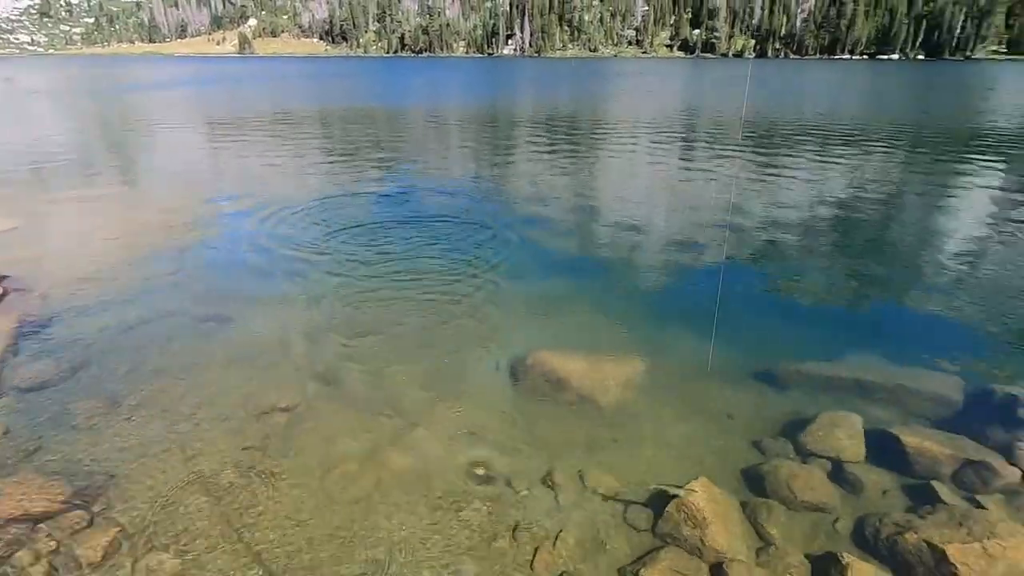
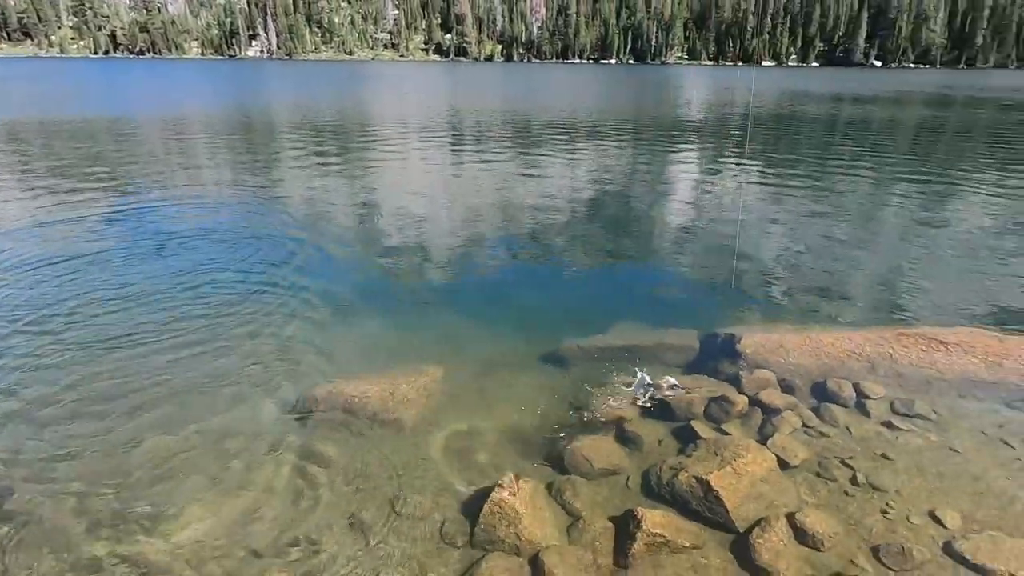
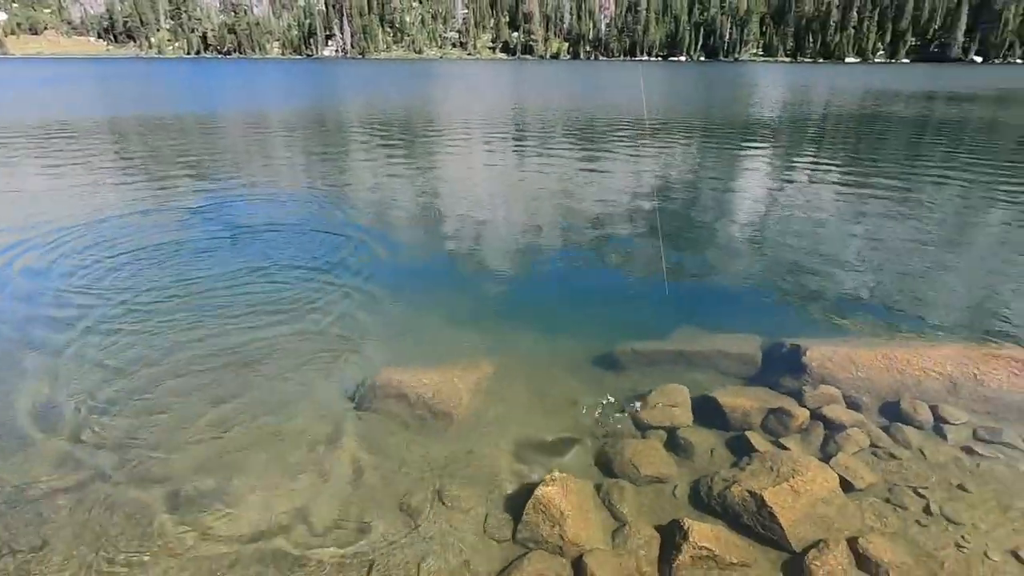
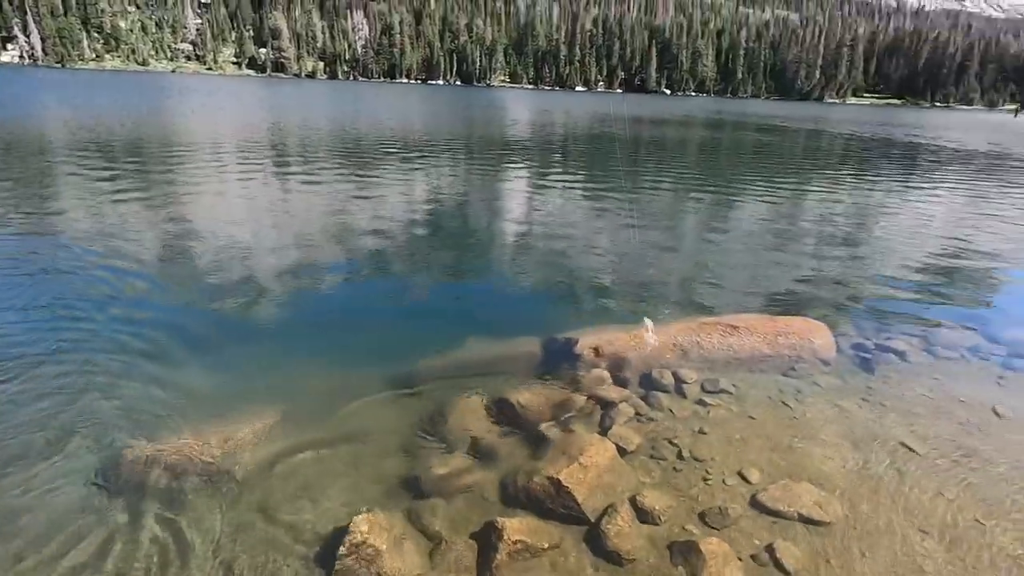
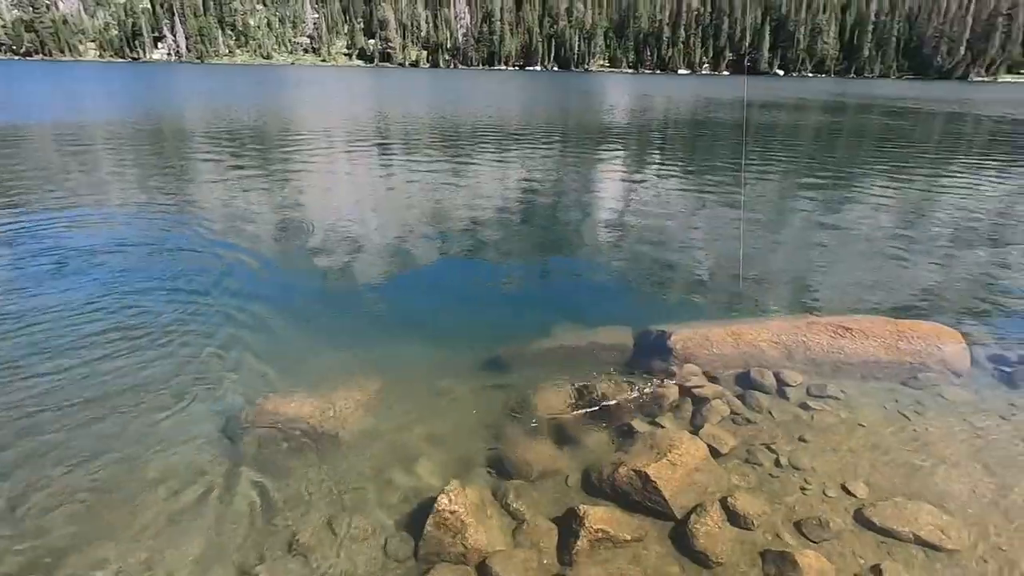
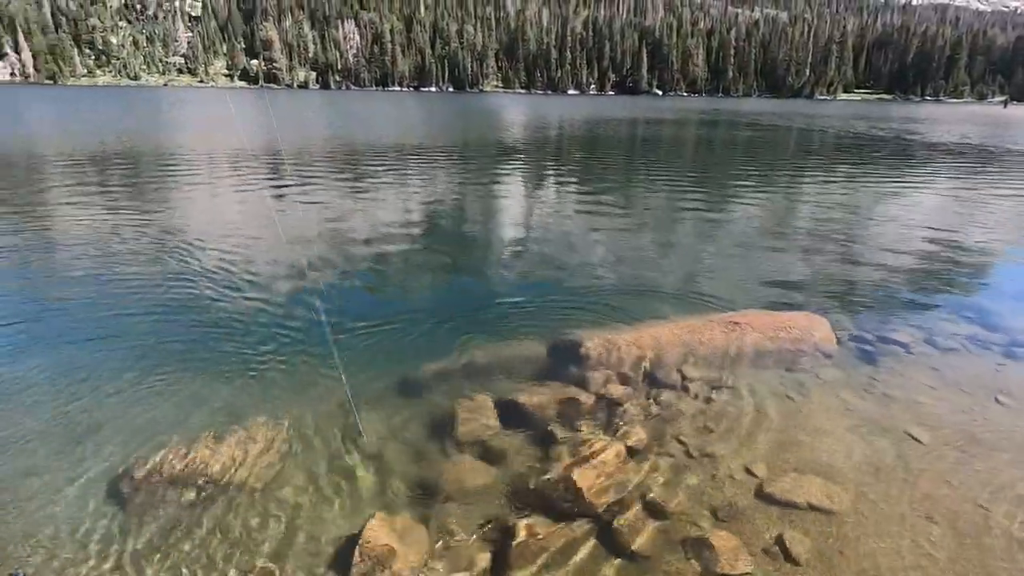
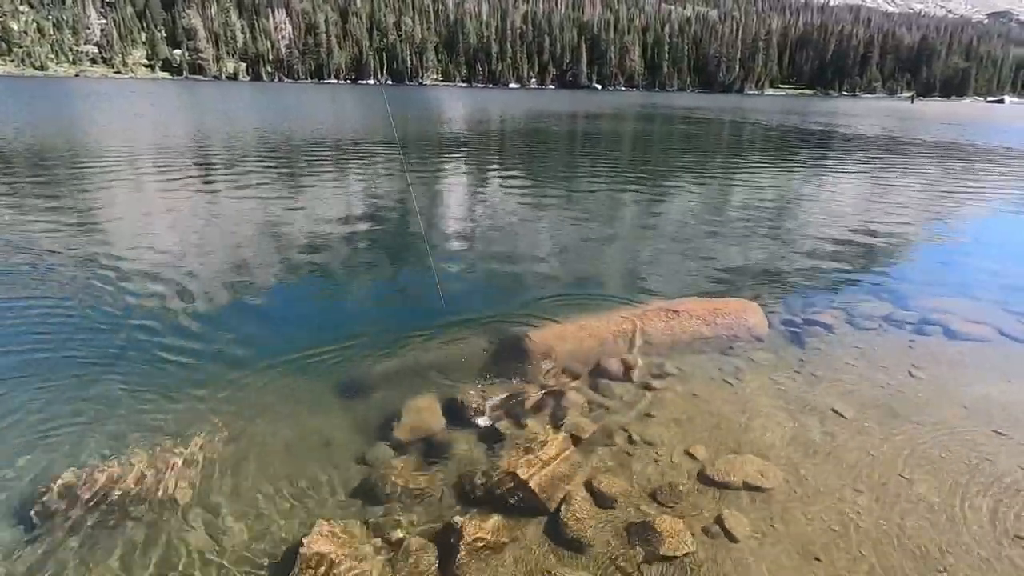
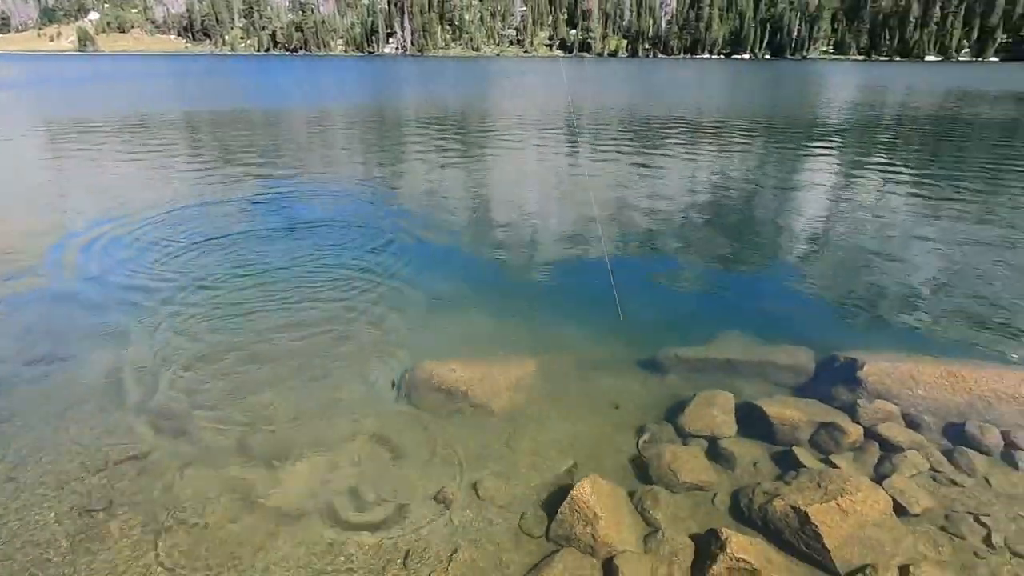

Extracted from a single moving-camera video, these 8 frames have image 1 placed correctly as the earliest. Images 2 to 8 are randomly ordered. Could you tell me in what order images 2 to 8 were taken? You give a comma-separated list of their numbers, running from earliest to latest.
8, 3, 2, 5, 4, 7, 6
